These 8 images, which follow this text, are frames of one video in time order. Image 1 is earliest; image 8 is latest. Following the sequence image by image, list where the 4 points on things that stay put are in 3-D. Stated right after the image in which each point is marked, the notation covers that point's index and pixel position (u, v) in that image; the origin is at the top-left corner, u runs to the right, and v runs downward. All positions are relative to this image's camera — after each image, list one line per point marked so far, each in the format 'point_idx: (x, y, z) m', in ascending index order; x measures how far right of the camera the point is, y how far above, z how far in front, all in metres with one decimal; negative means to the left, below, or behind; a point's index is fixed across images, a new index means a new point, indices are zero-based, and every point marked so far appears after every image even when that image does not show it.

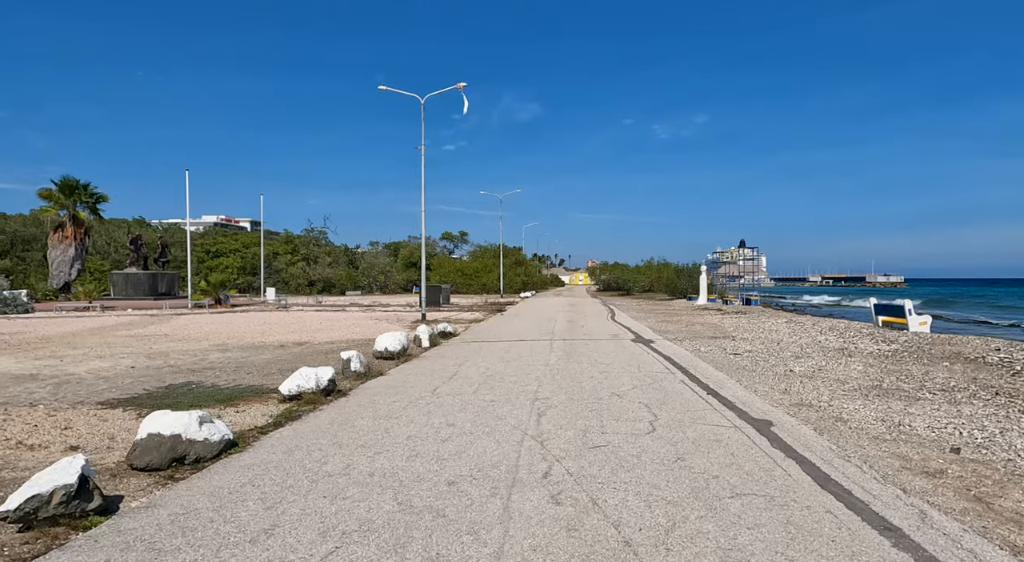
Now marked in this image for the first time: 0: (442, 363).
0: (-1.5, -1.7, +13.3) m
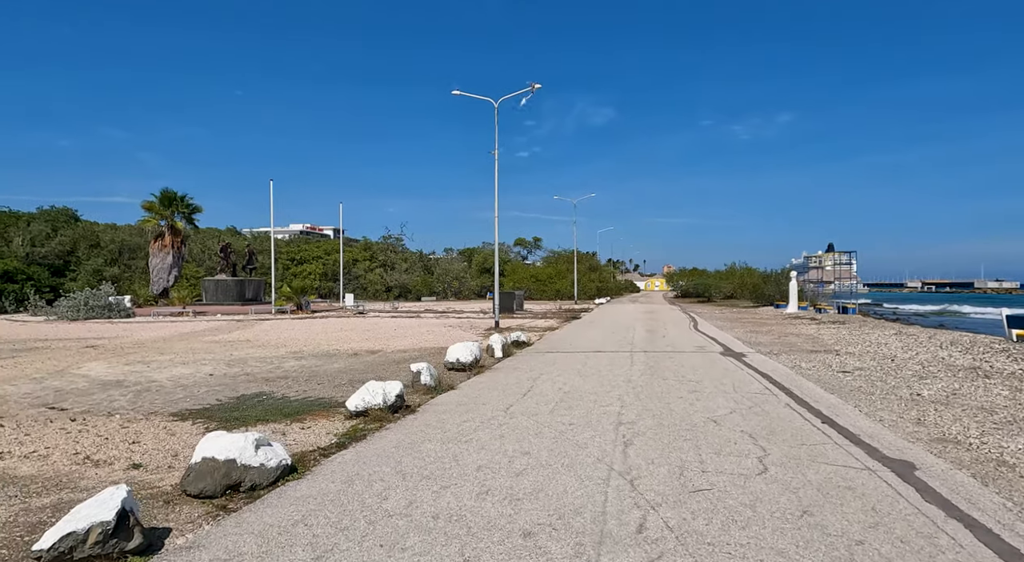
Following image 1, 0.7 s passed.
0: (+0.1, -1.9, +12.6) m
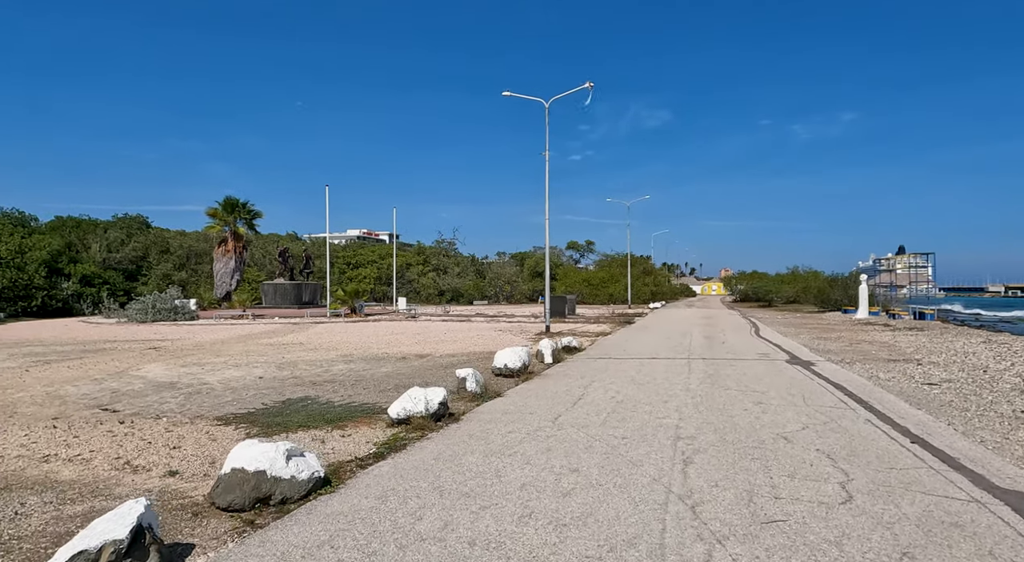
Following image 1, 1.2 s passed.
0: (+1.0, -1.9, +12.0) m
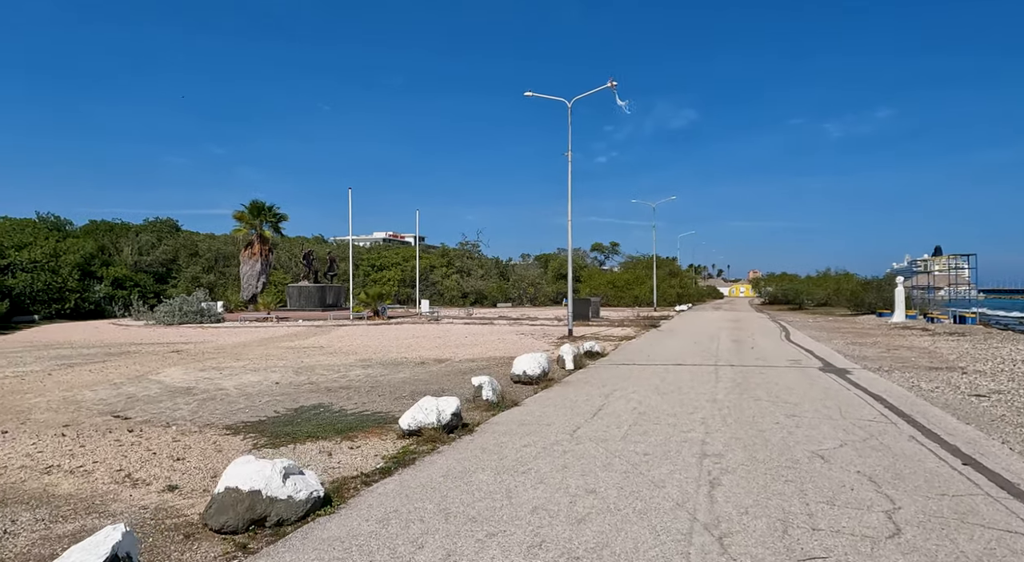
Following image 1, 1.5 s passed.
0: (+1.4, -2.0, +11.6) m
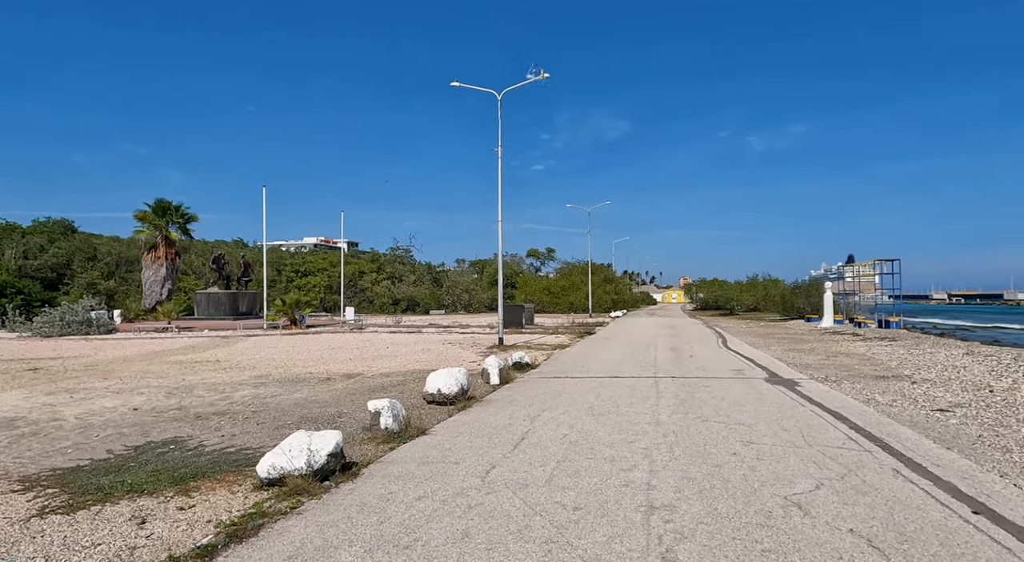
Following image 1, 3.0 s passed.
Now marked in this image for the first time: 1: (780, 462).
0: (0.0, -2.0, +9.9) m
1: (+2.8, -1.8, +6.7) m
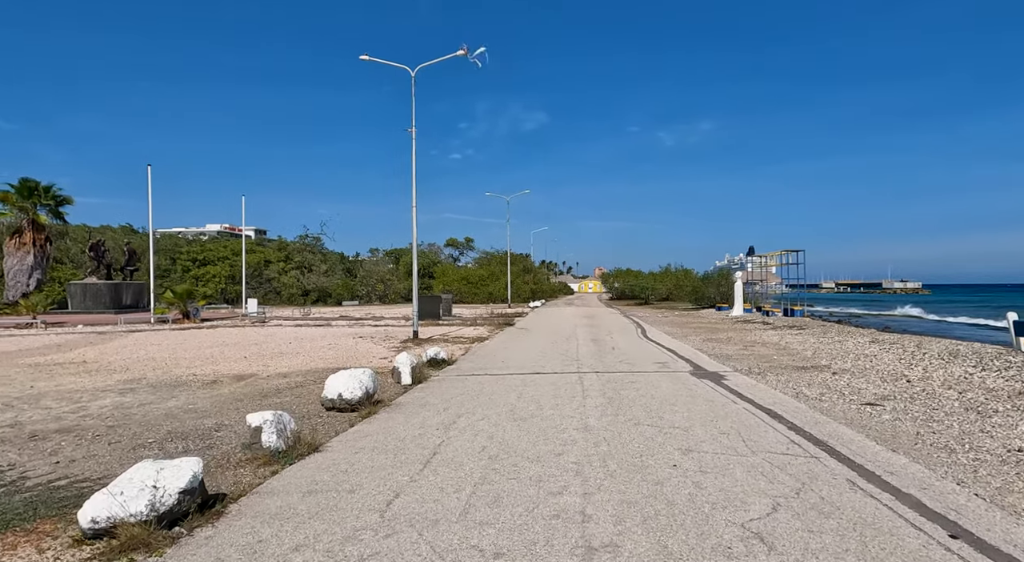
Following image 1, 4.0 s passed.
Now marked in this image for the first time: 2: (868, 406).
0: (-1.2, -1.9, +8.7) m
1: (+1.9, -1.7, +5.9) m
2: (+5.3, -1.8, +9.5) m
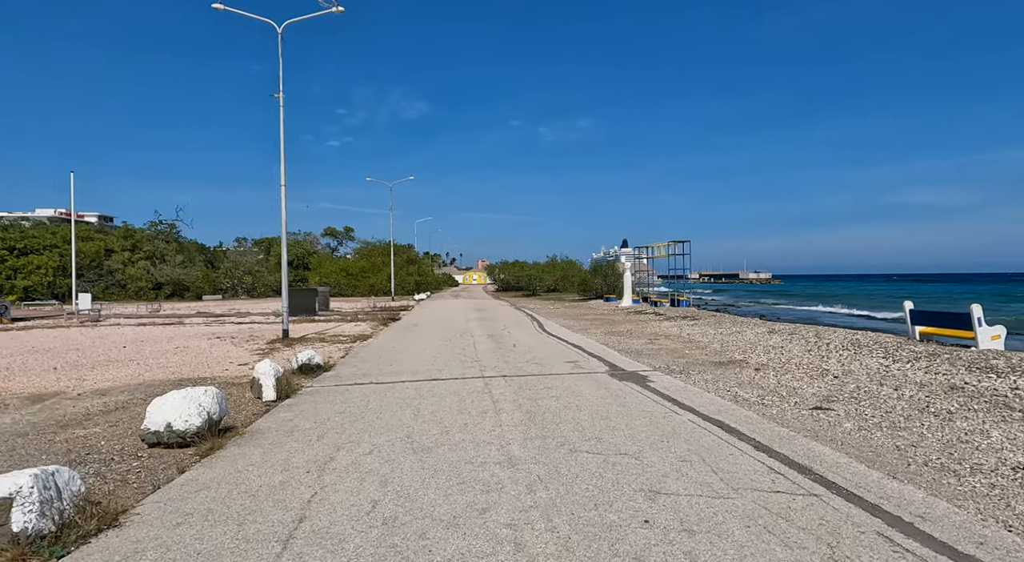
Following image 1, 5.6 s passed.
0: (-2.2, -1.8, +6.4) m
1: (+1.4, -1.6, +4.1) m
2: (+4.0, -1.7, +8.4) m
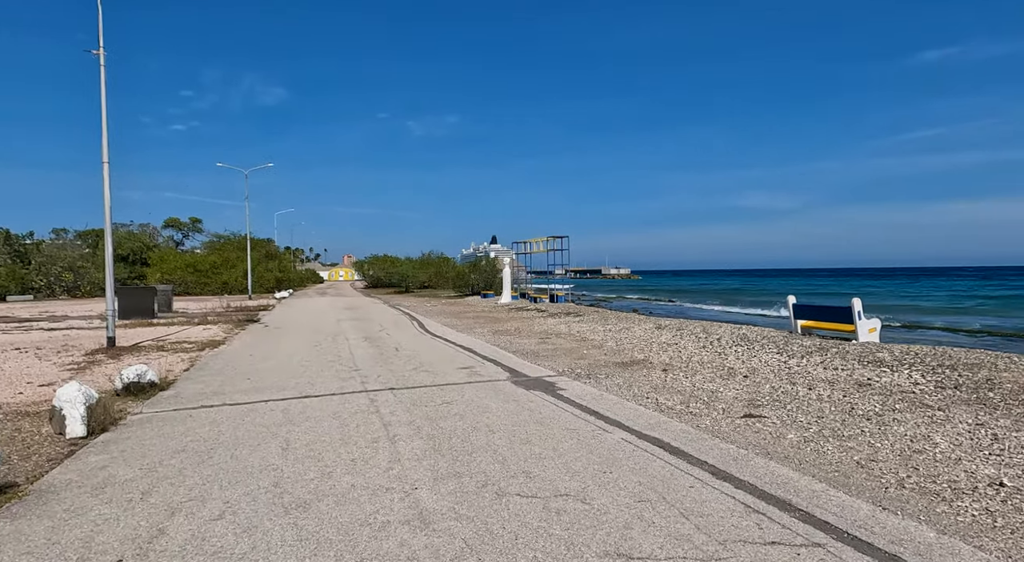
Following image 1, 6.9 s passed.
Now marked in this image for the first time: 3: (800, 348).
0: (-2.9, -1.7, +4.4) m
1: (+1.1, -1.6, +2.9) m
2: (+2.8, -1.6, +7.5) m
3: (+6.2, -1.4, +13.8) m
